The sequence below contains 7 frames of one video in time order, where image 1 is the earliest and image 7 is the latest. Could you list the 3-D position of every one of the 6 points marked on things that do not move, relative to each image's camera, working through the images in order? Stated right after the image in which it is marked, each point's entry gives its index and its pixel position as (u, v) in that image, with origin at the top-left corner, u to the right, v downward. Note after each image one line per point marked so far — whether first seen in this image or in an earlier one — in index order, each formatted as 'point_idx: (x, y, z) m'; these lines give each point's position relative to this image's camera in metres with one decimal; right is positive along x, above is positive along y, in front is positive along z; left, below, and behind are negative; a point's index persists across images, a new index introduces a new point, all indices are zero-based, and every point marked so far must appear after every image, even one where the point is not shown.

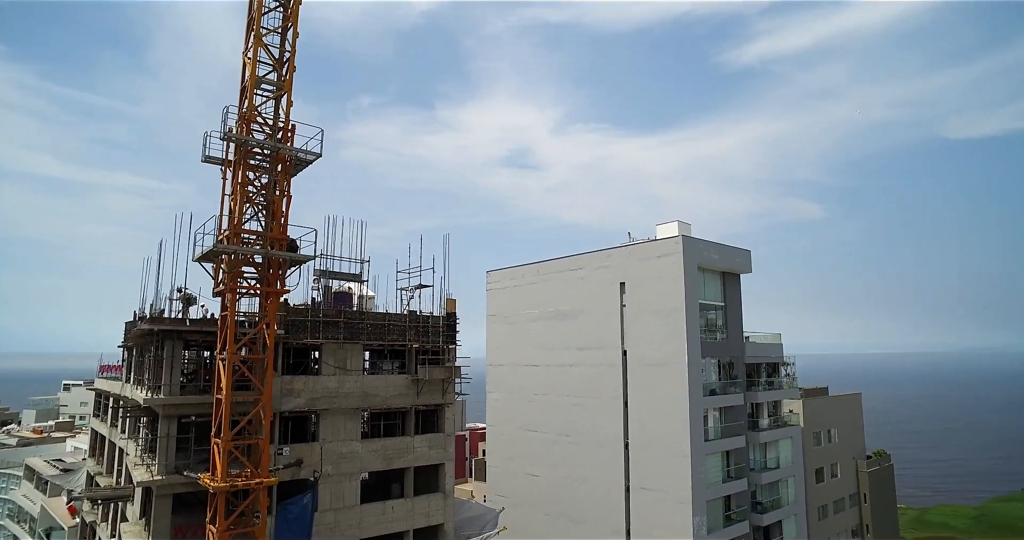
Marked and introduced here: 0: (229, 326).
0: (-8.7, -1.7, +18.4) m
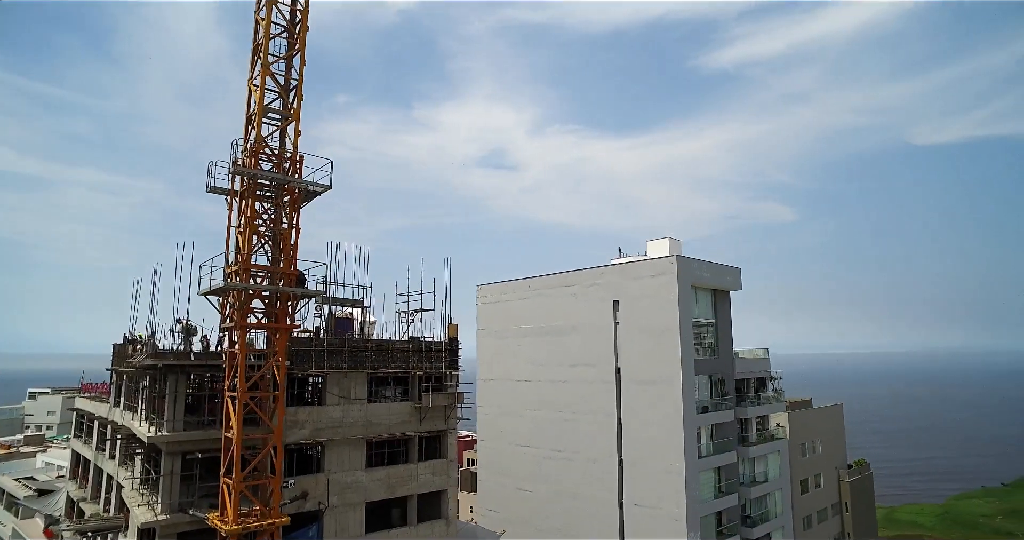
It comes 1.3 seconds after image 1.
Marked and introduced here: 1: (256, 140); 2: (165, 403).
0: (-8.3, -2.8, +18.0) m
1: (-8.5, +4.3, +19.7) m
2: (-11.4, -4.3, +19.3) m
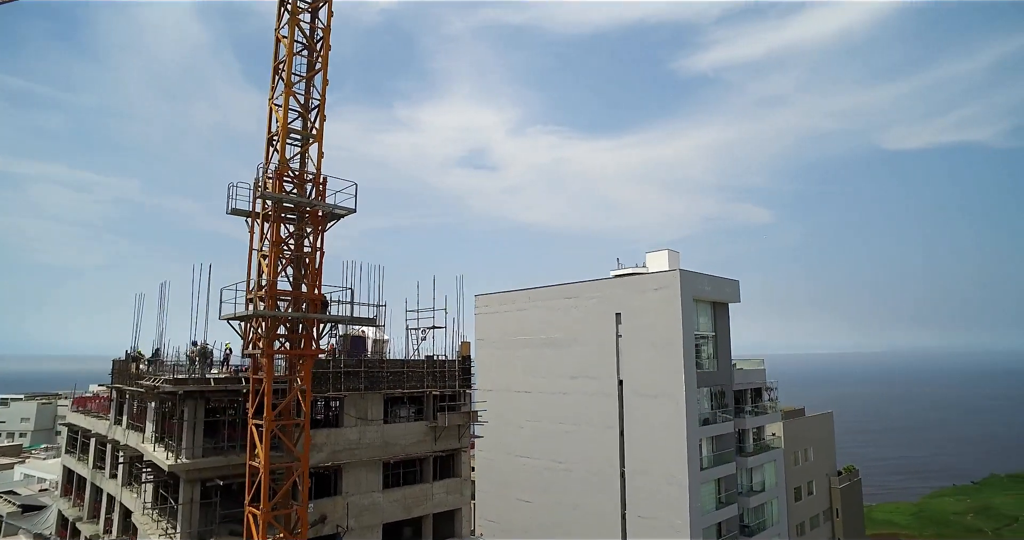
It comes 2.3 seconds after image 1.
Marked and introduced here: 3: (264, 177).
0: (-7.4, -3.6, +17.7) m
1: (-7.6, +3.5, +19.4) m
2: (-10.5, -5.1, +19.0) m
3: (-8.1, +3.0, +19.4) m
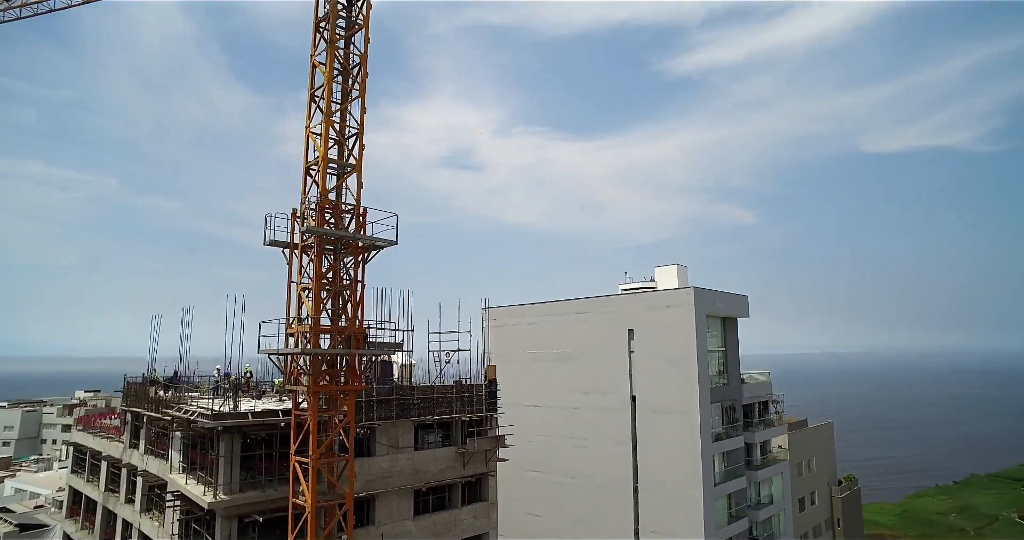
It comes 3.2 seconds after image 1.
0: (-6.0, -4.7, +17.6) m
1: (-6.3, +2.5, +19.2) m
2: (-9.2, -6.1, +18.7) m
3: (-6.7, +2.0, +19.2) m
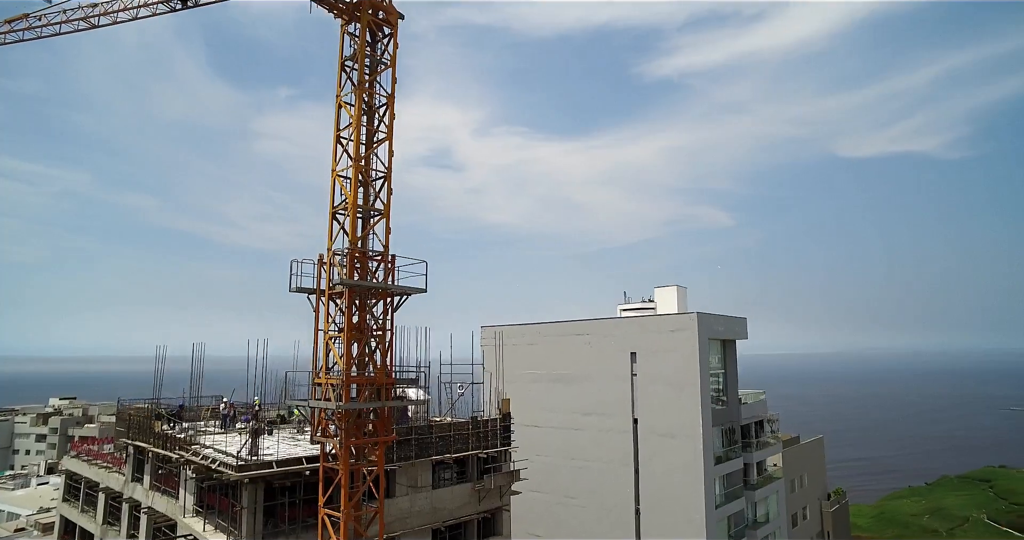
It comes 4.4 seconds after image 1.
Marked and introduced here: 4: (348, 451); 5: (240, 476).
0: (-5.1, -6.1, +17.4) m
1: (-5.4, +1.0, +19.0) m
2: (-8.3, -7.6, +18.4) m
3: (-5.8, +0.5, +18.9) m
4: (-5.0, -5.3, +17.6) m
5: (-8.2, -6.2, +17.9) m
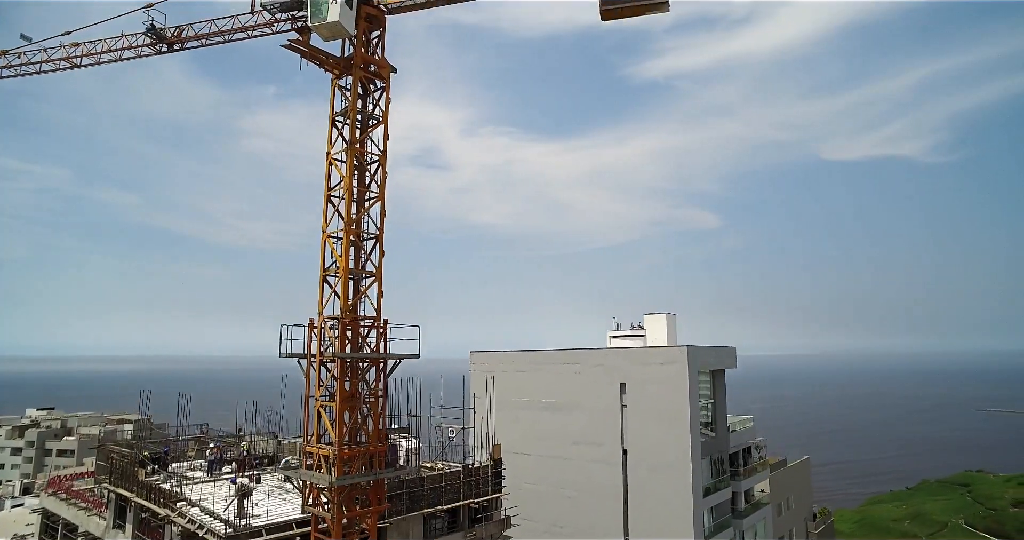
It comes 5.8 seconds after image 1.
0: (-5.2, -8.1, +17.1) m
1: (-5.6, -1.0, +18.6) m
2: (-8.5, -9.6, +18.0) m
3: (-6.0, -1.5, +18.6) m
4: (-5.2, -7.3, +17.3) m
5: (-8.4, -8.2, +17.5) m
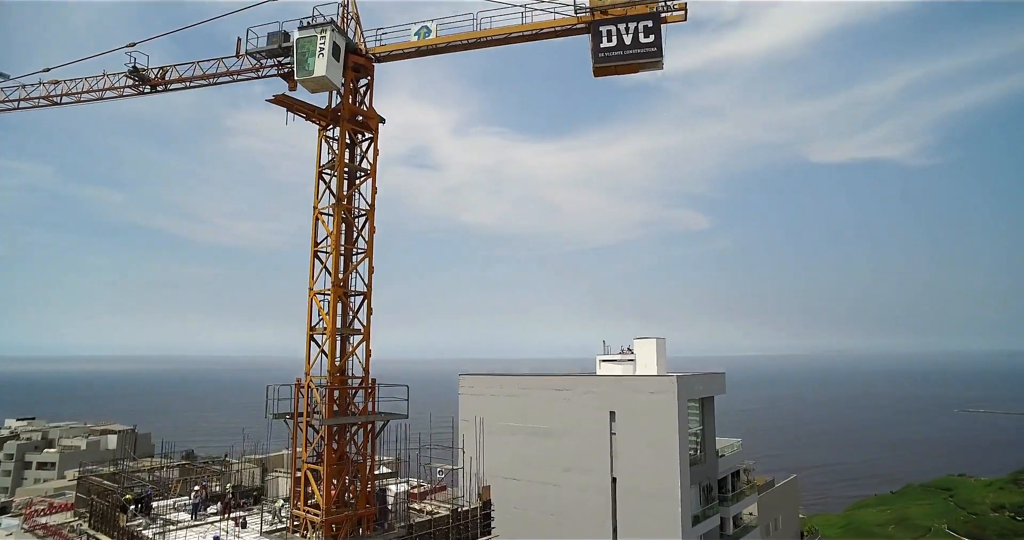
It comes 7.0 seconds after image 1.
0: (-5.6, -9.9, +16.8) m
1: (-5.9, -2.8, +18.3) m
2: (-8.8, -11.3, +17.7) m
3: (-6.3, -3.2, +18.2) m
4: (-5.5, -9.1, +17.1) m
5: (-8.7, -10.0, +17.2) m
